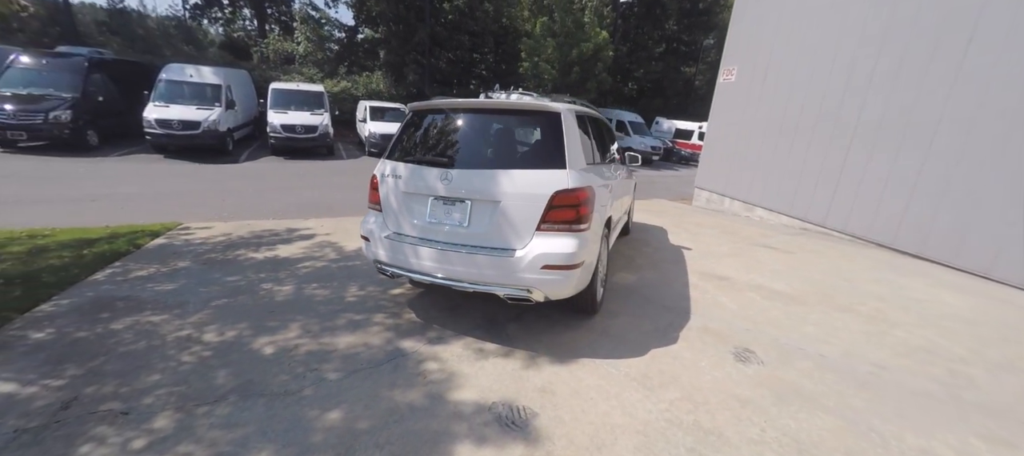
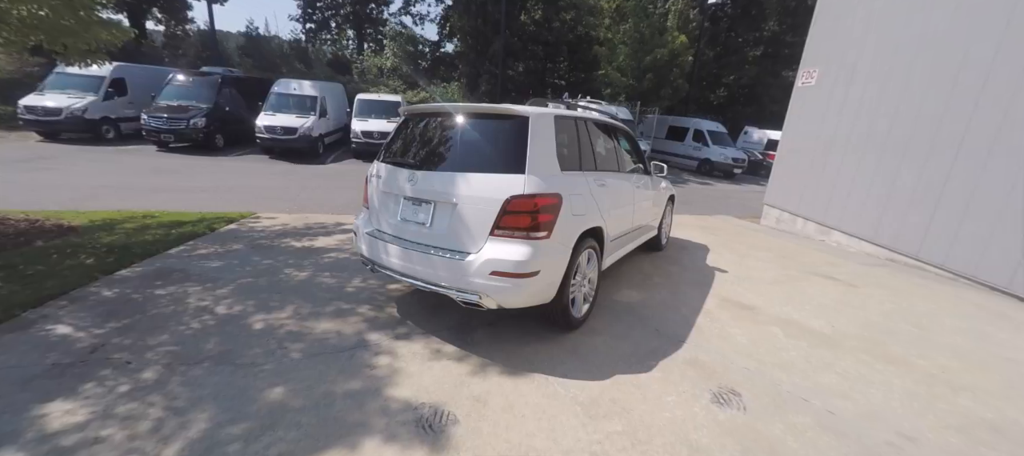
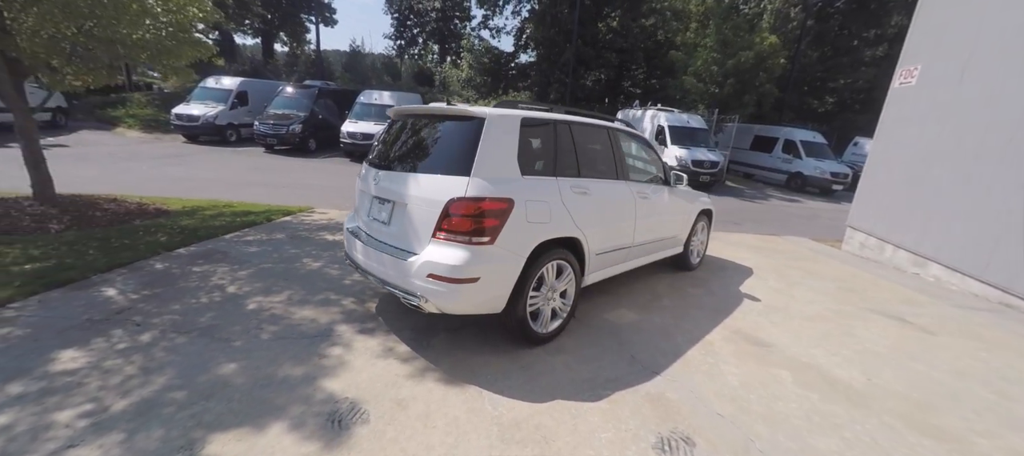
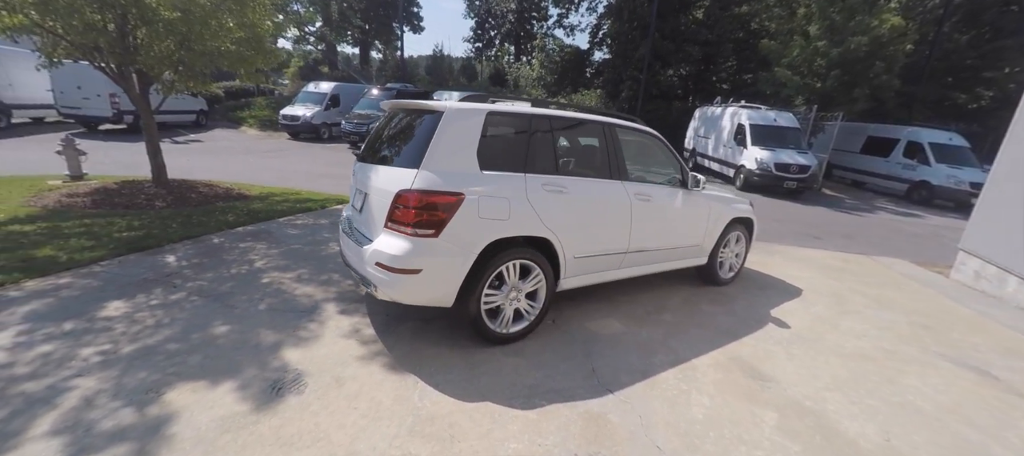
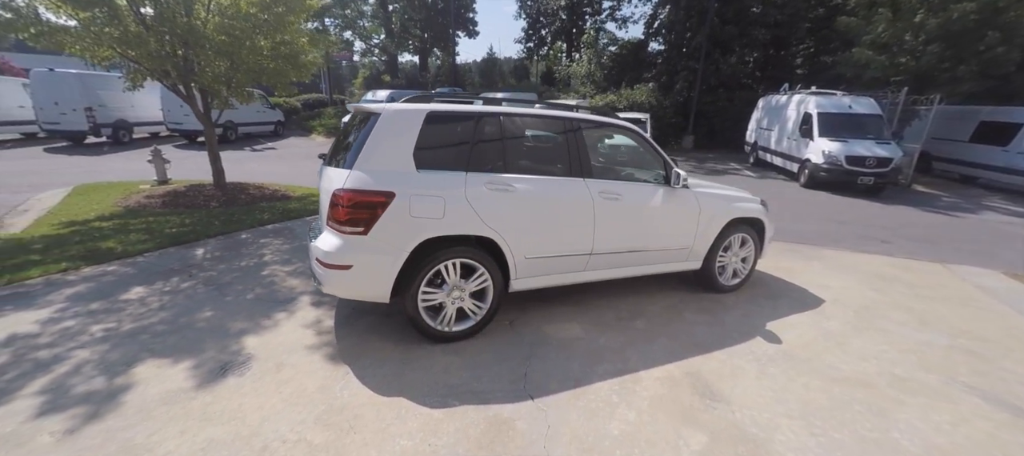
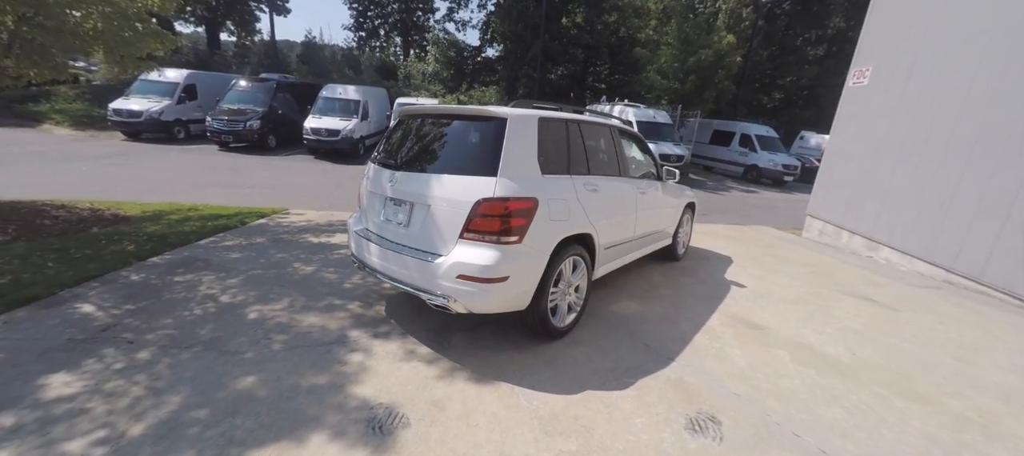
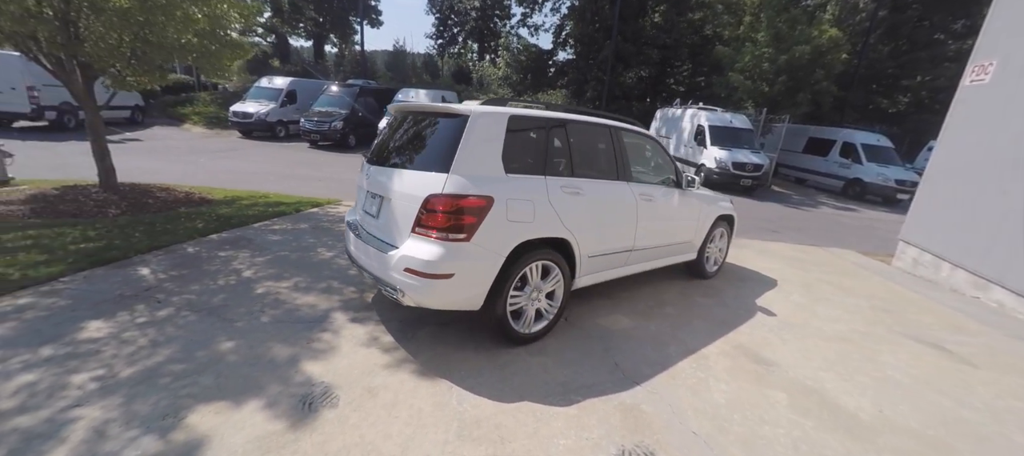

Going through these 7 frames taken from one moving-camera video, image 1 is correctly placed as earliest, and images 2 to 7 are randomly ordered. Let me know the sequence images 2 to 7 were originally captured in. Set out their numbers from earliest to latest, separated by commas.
2, 6, 3, 7, 4, 5
